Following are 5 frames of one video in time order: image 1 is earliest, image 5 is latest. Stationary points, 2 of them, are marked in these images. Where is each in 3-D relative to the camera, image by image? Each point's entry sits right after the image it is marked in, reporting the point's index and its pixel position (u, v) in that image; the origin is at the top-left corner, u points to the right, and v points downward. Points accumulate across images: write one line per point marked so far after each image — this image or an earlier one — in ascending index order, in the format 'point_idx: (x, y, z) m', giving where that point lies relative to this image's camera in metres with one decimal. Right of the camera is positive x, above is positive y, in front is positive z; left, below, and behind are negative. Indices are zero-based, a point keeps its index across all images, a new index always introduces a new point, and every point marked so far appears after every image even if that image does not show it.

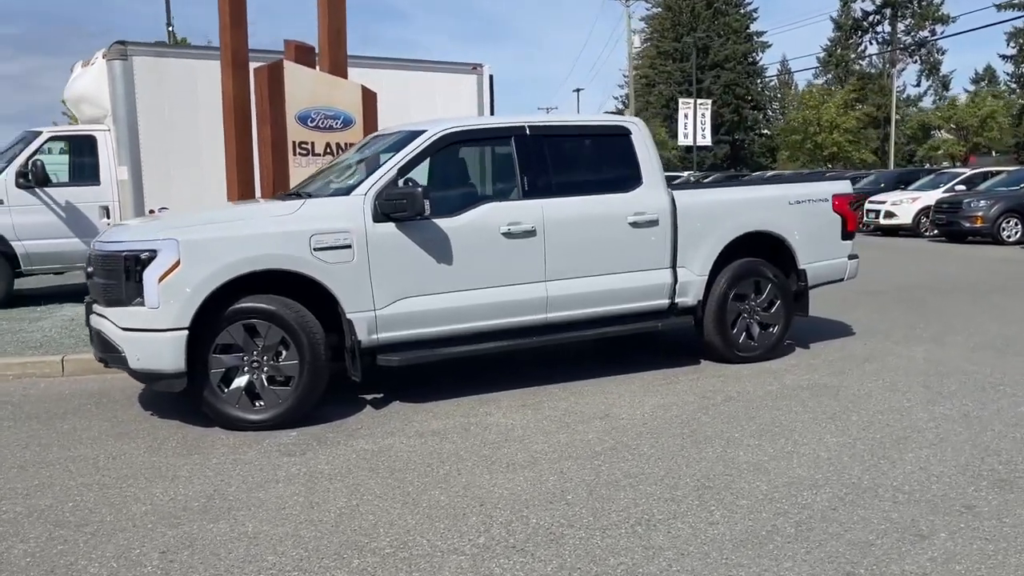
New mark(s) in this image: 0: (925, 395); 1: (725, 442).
0: (+3.1, -0.8, +6.6) m
1: (+1.3, -1.0, +5.4) m
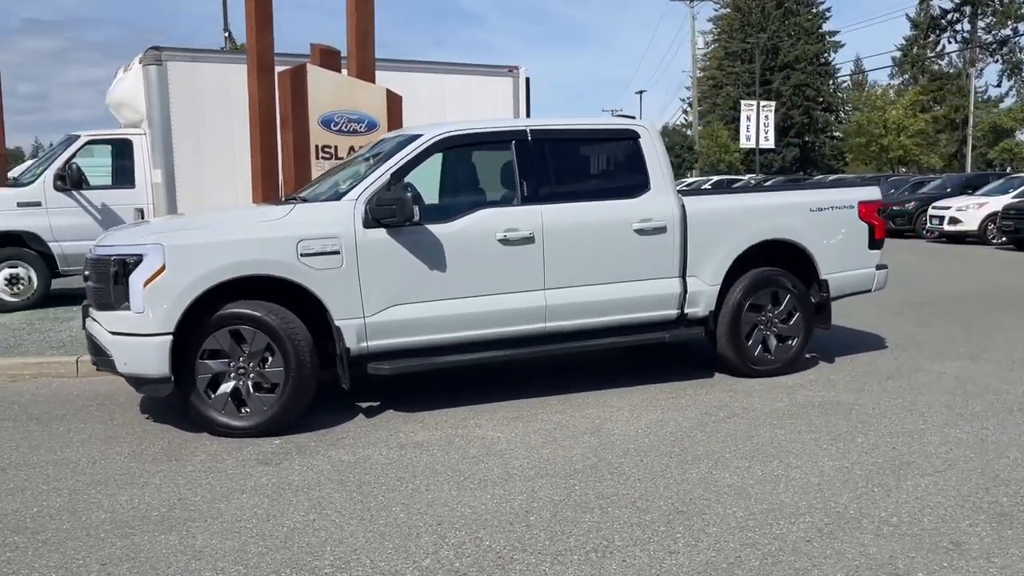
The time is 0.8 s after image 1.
0: (+3.0, -0.9, +6.2) m
1: (+1.2, -1.0, +5.2) m
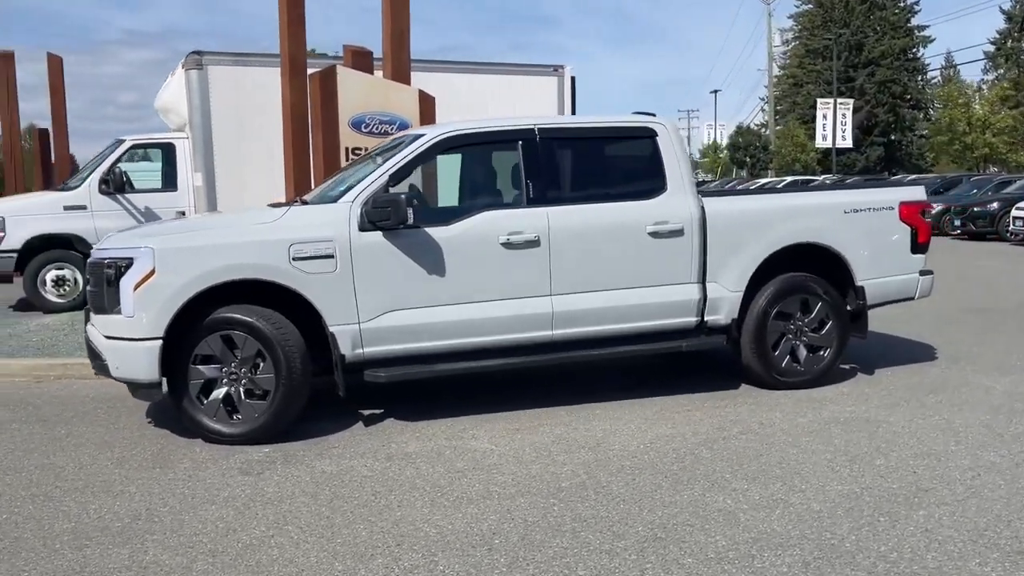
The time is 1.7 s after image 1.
0: (+3.0, -0.9, +5.6) m
1: (+1.1, -1.1, +4.8) m
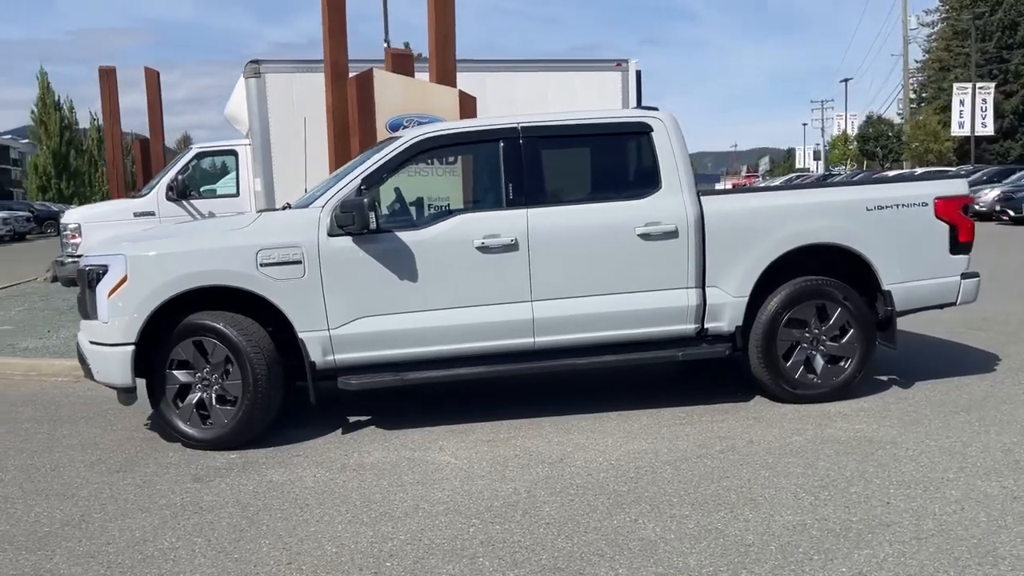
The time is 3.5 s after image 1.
0: (+2.7, -1.0, +5.0) m
1: (+0.7, -1.1, +4.4) m
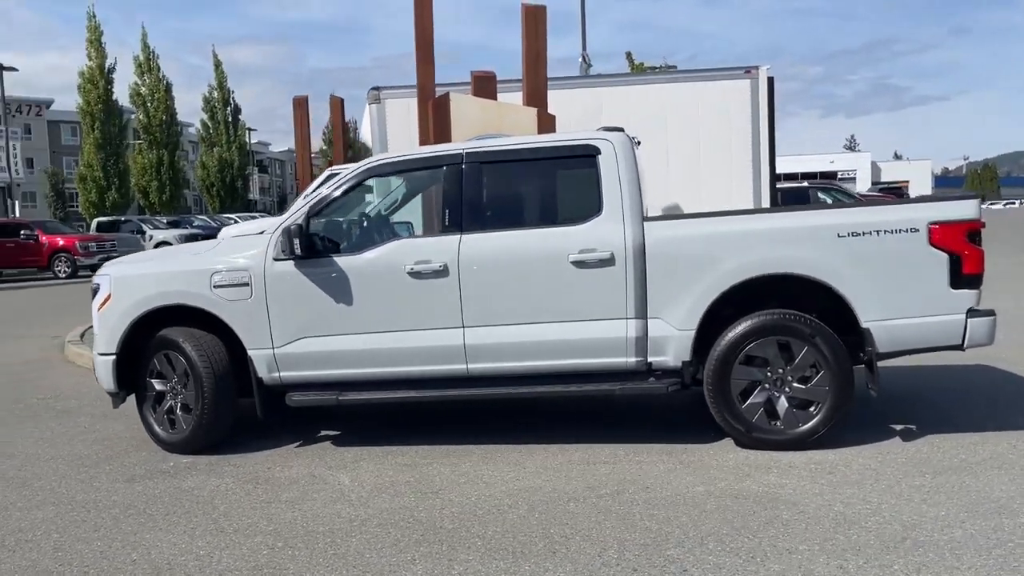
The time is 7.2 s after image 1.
0: (+1.8, -1.2, +4.2) m
1: (-0.3, -1.3, +4.3) m
